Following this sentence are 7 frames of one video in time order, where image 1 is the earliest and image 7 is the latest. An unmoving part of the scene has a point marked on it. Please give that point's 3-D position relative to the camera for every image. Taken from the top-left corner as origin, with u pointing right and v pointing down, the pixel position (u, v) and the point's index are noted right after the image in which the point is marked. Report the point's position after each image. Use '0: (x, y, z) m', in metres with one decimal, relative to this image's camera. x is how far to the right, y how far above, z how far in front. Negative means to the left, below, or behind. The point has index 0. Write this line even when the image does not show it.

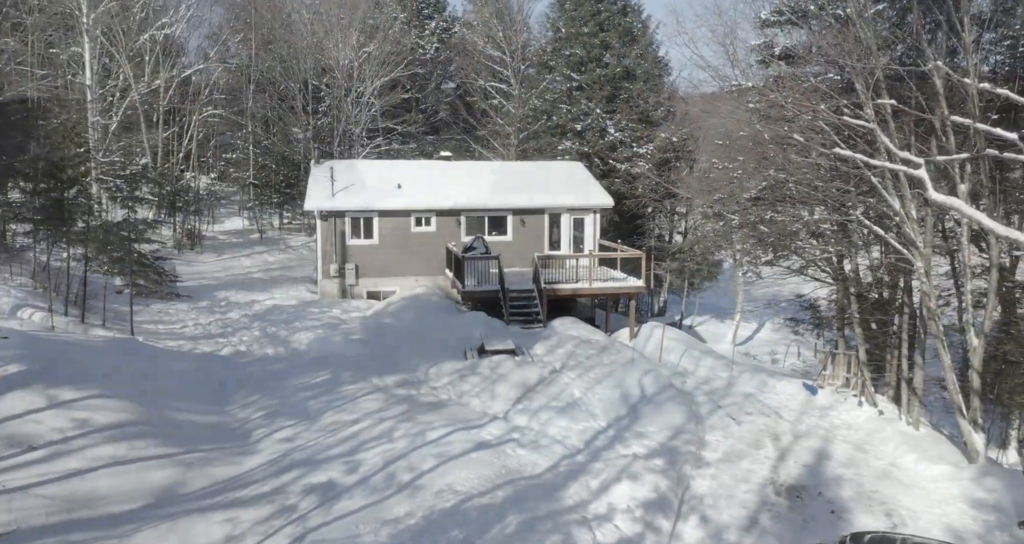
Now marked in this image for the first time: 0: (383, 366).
0: (-1.7, -1.3, +10.2) m
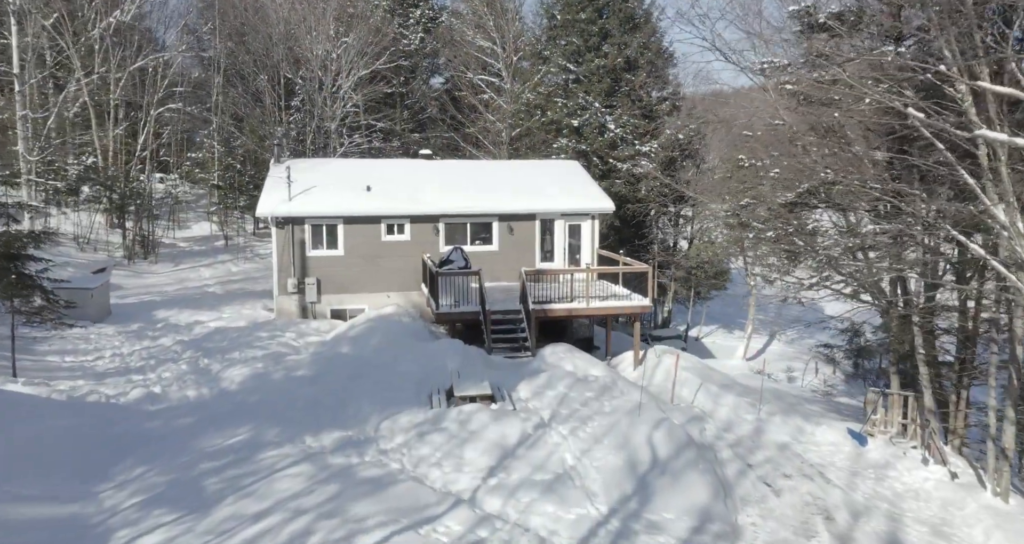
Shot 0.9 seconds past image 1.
0: (-2.0, -1.5, +8.1) m
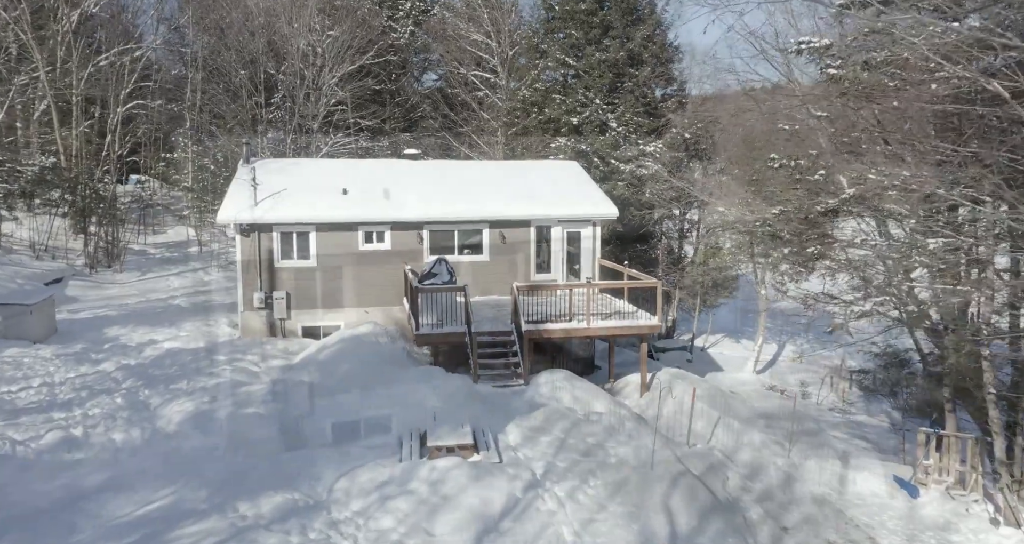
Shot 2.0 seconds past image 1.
0: (-2.1, -1.7, +6.7) m
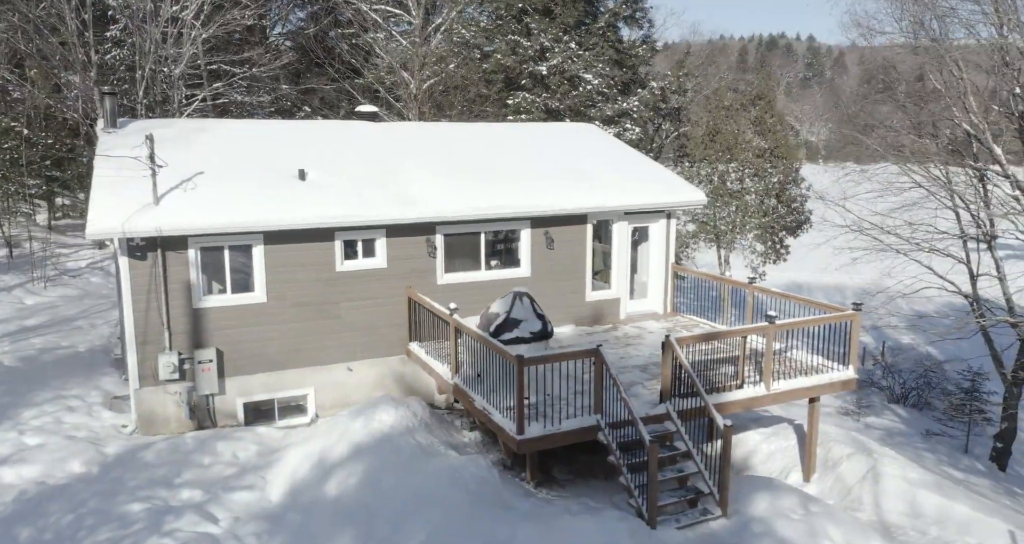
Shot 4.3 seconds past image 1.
0: (-1.4, -1.9, +6.2) m
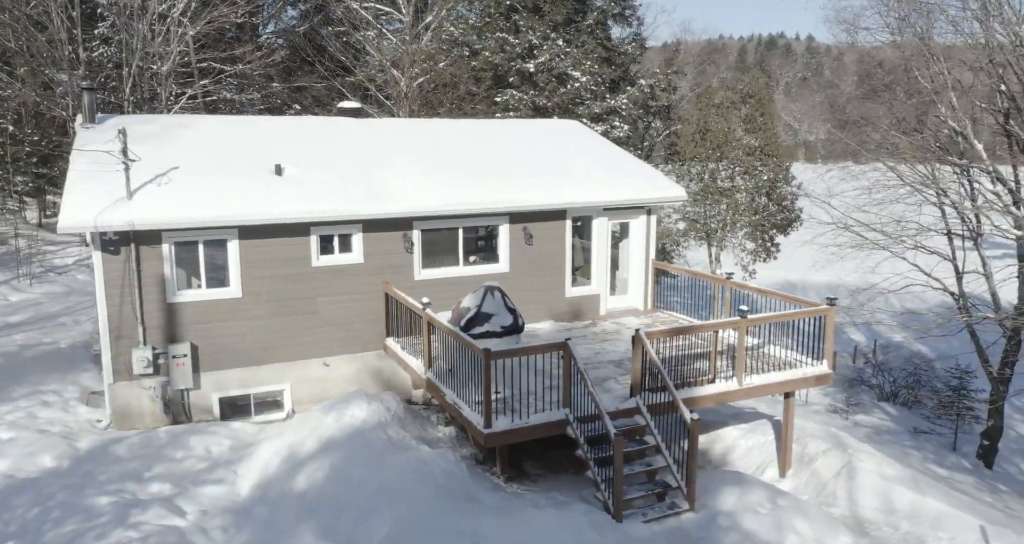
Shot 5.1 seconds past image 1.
0: (-2.1, -1.7, +6.2) m
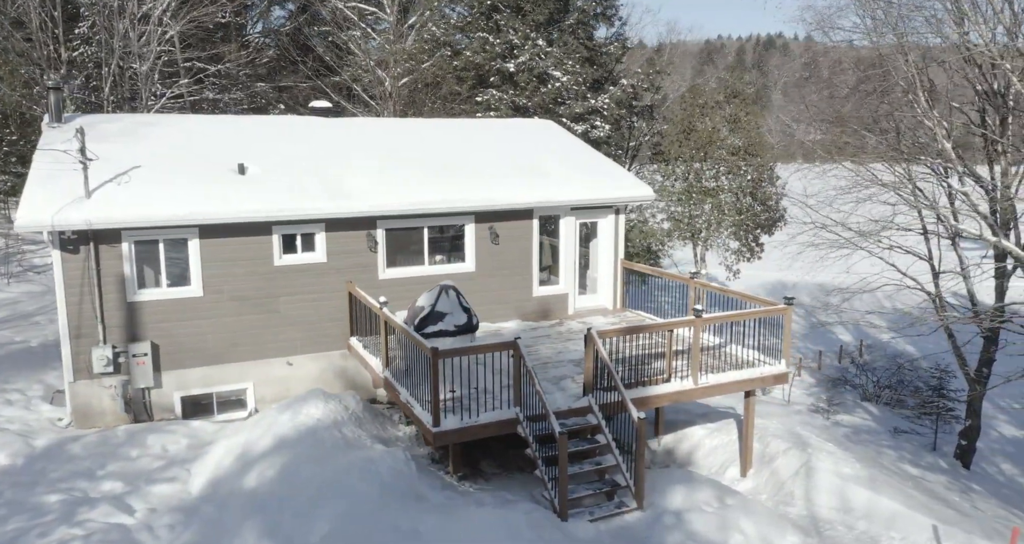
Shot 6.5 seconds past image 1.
0: (-3.2, -1.7, +6.3) m
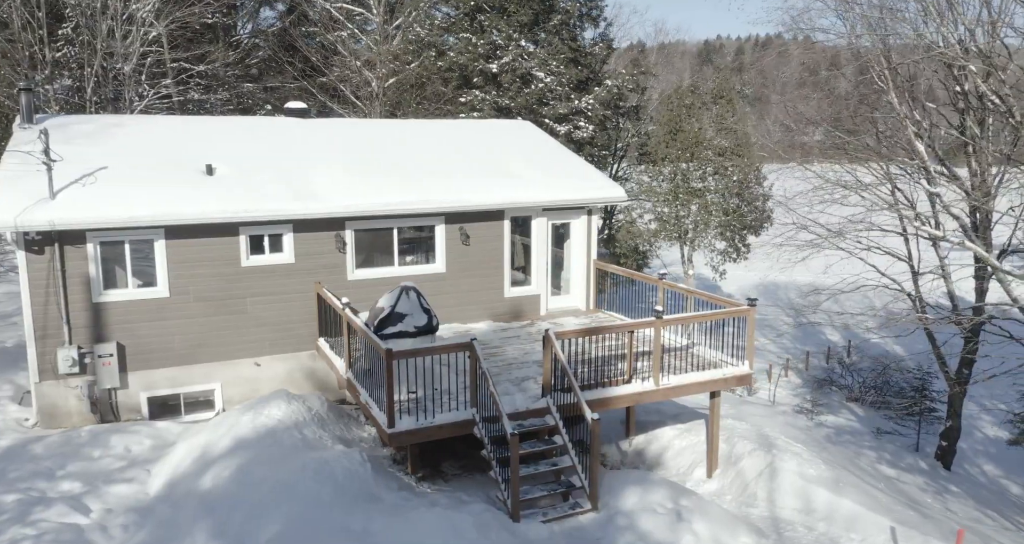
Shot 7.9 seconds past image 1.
0: (-4.1, -1.7, +6.3) m
